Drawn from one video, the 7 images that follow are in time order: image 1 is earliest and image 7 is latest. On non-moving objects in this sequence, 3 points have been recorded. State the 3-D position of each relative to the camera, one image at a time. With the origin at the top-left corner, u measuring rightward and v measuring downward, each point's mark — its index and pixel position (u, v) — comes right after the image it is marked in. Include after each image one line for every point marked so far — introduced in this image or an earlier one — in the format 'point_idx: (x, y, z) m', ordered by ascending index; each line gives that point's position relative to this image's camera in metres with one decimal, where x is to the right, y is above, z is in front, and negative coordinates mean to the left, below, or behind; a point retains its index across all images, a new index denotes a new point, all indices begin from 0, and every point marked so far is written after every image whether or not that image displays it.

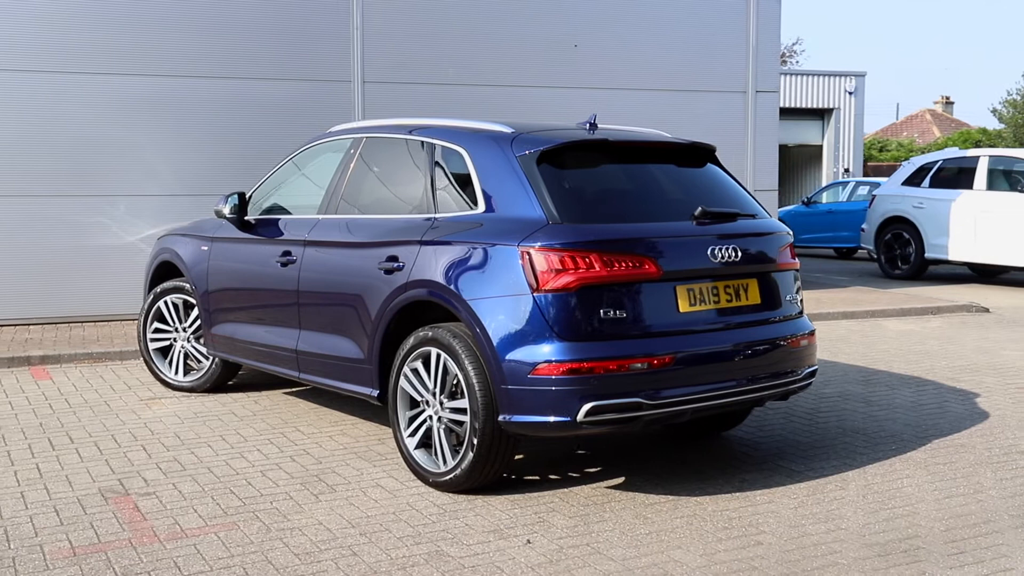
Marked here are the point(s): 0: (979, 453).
0: (+2.5, -0.9, +5.9) m
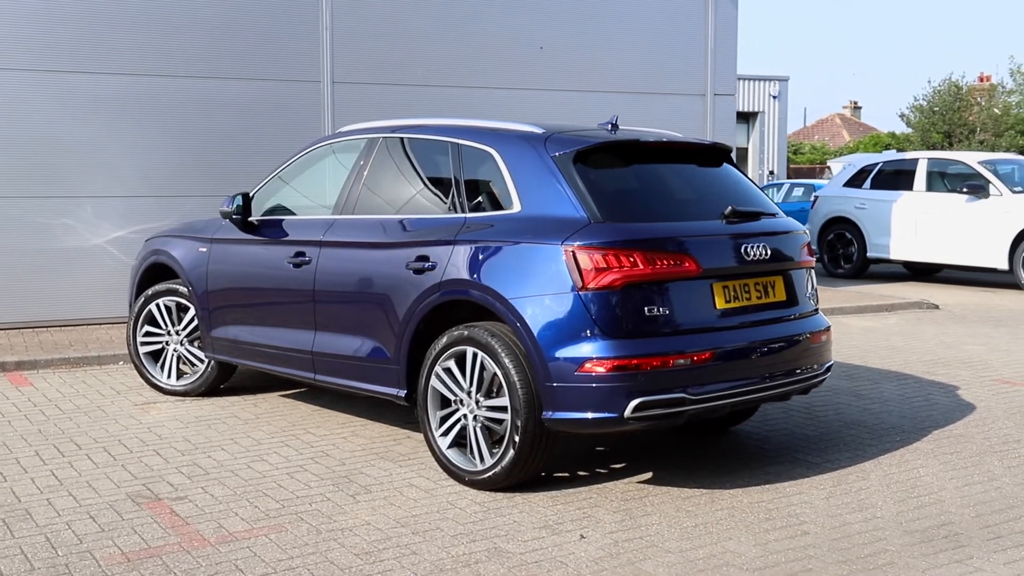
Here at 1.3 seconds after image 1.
0: (+2.6, -0.9, +6.1) m
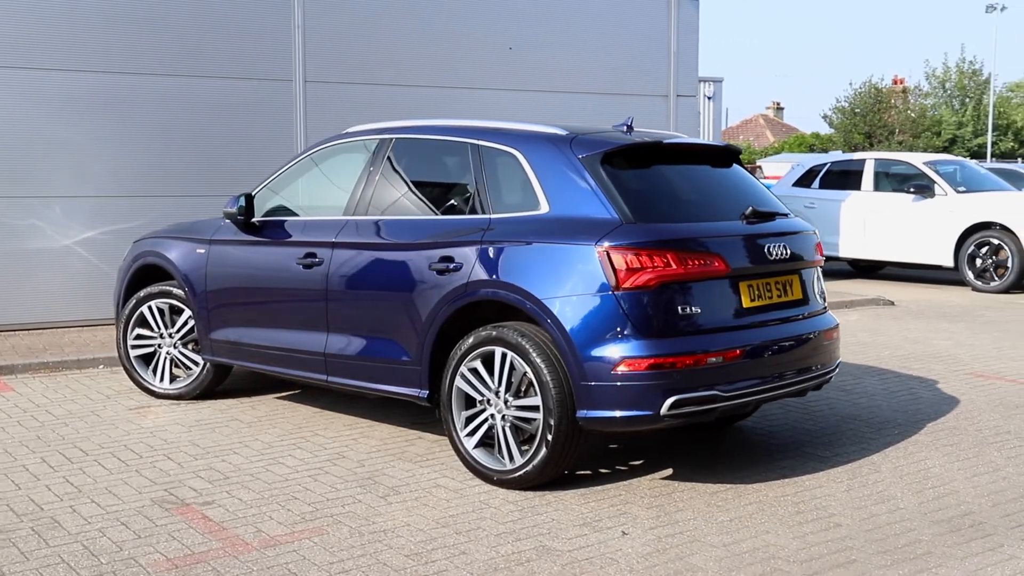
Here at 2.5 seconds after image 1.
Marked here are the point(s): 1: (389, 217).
0: (+2.7, -0.9, +6.3) m
1: (-0.8, +0.4, +6.0) m
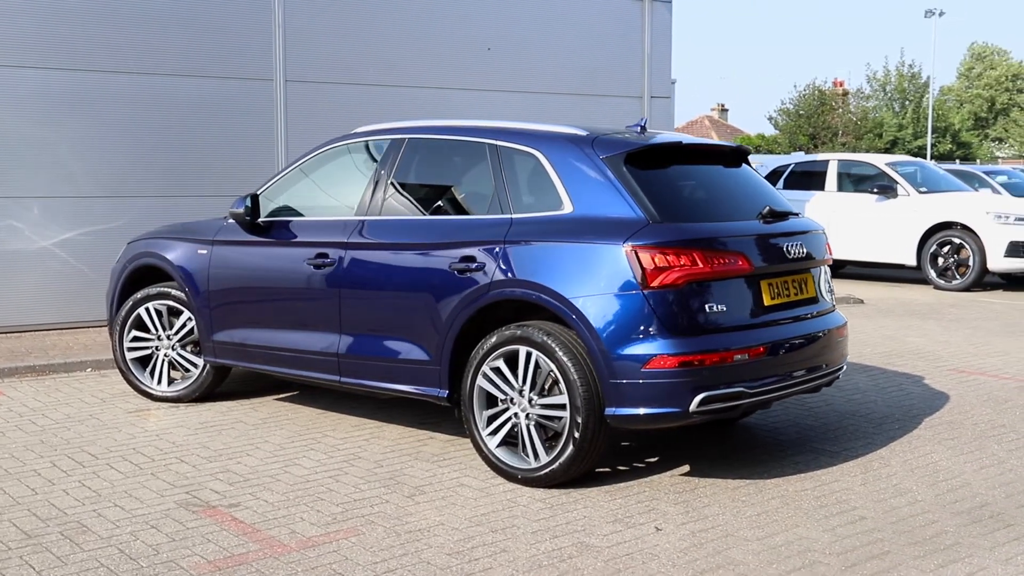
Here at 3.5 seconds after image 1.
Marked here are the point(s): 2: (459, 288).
0: (+2.7, -0.8, +6.5) m
1: (-0.8, +0.4, +6.0) m
2: (-0.3, 0.0, +5.4) m
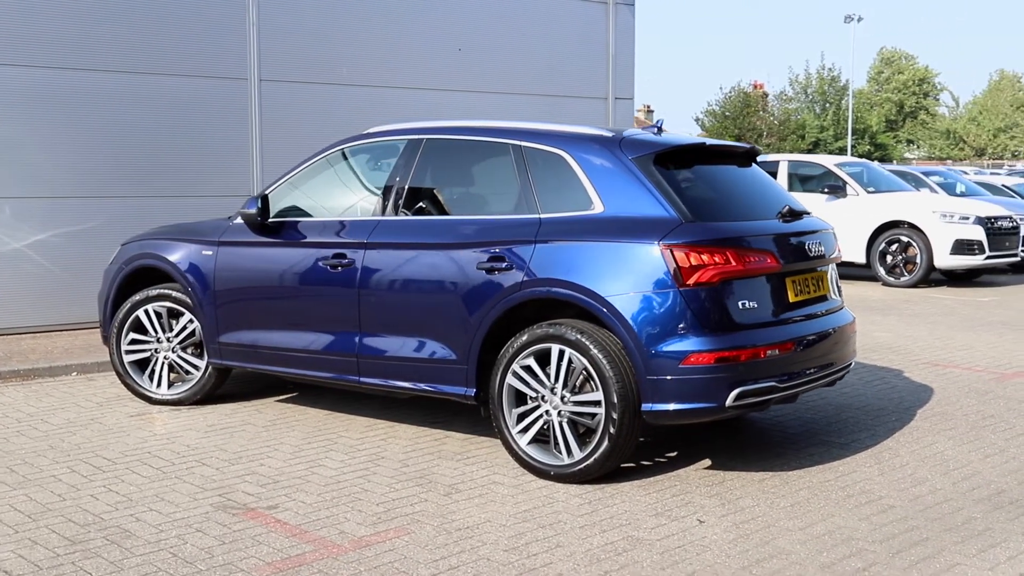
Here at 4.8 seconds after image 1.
0: (+2.8, -0.8, +6.7) m
1: (-0.7, +0.4, +6.0) m
2: (-0.1, 0.0, +5.4) m
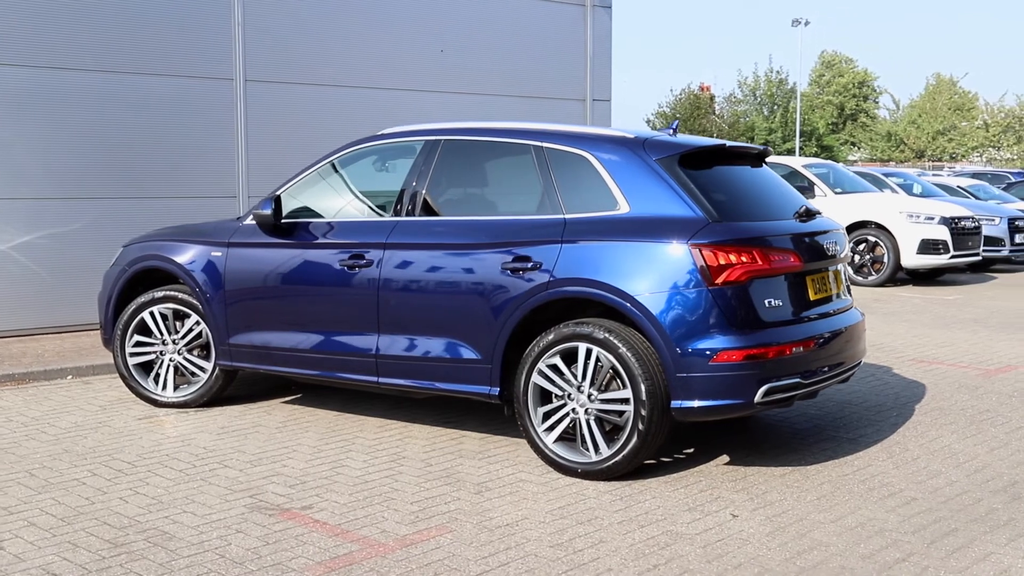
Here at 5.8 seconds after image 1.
0: (+2.9, -0.8, +6.9) m
1: (-0.6, +0.4, +6.0) m
2: (0.0, 0.0, +5.5) m
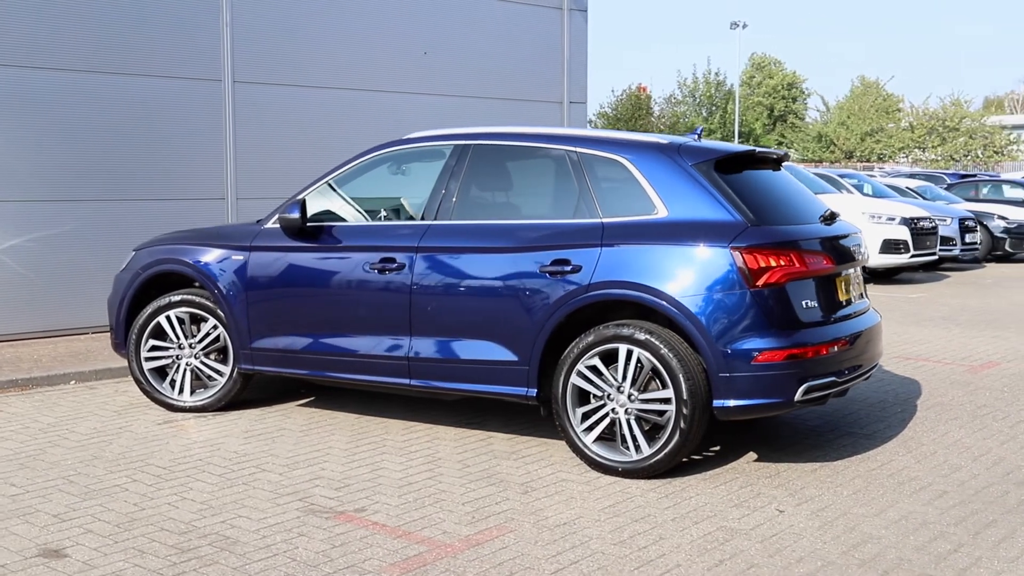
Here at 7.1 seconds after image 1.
0: (+3.0, -0.8, +7.2) m
1: (-0.4, +0.4, +6.0) m
2: (+0.2, 0.0, +5.6) m
